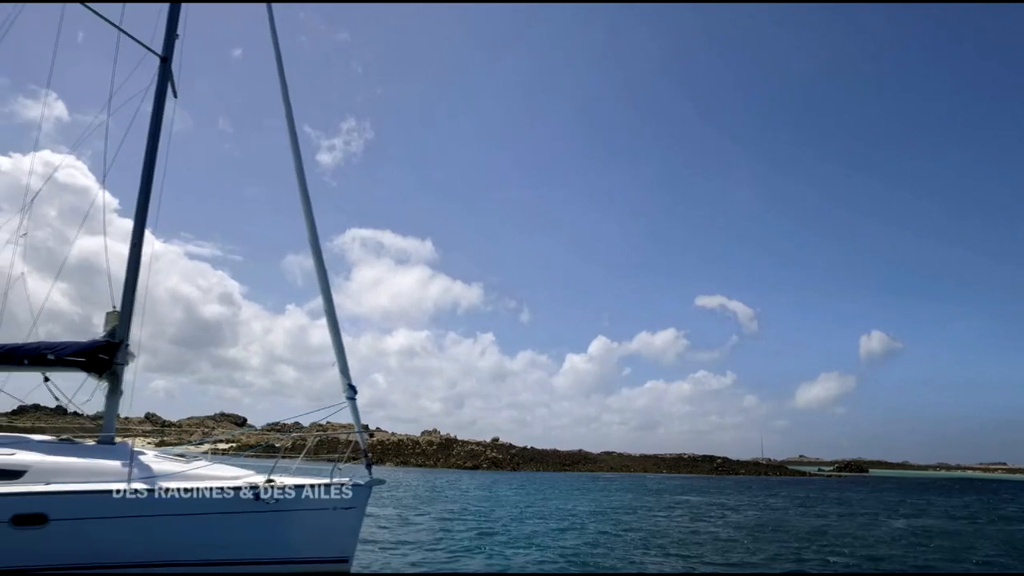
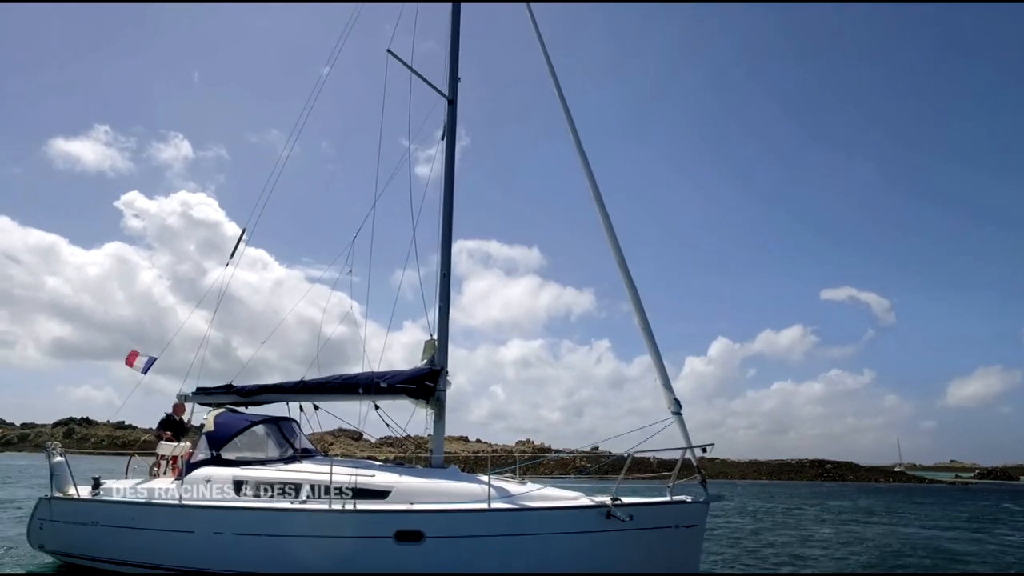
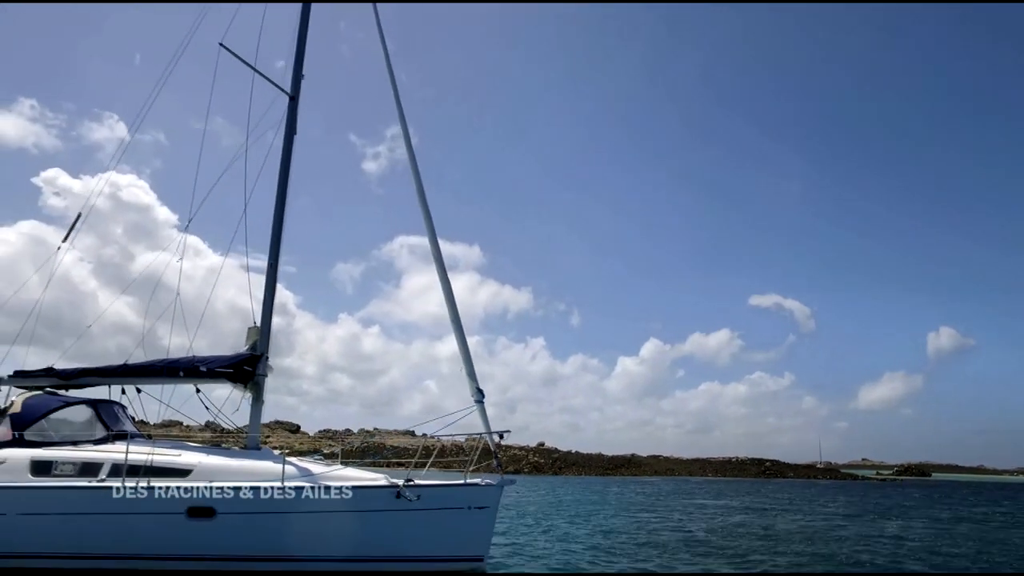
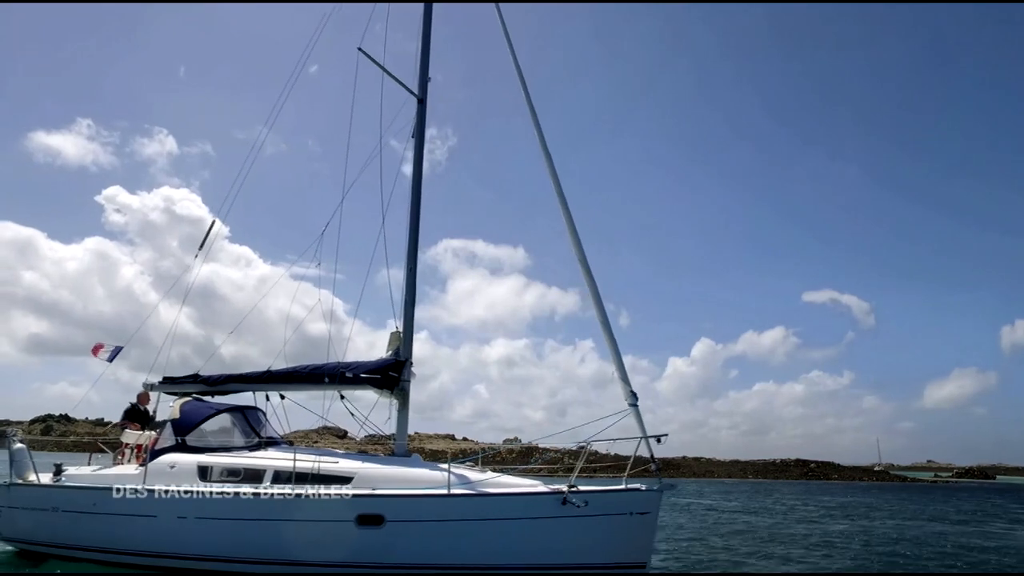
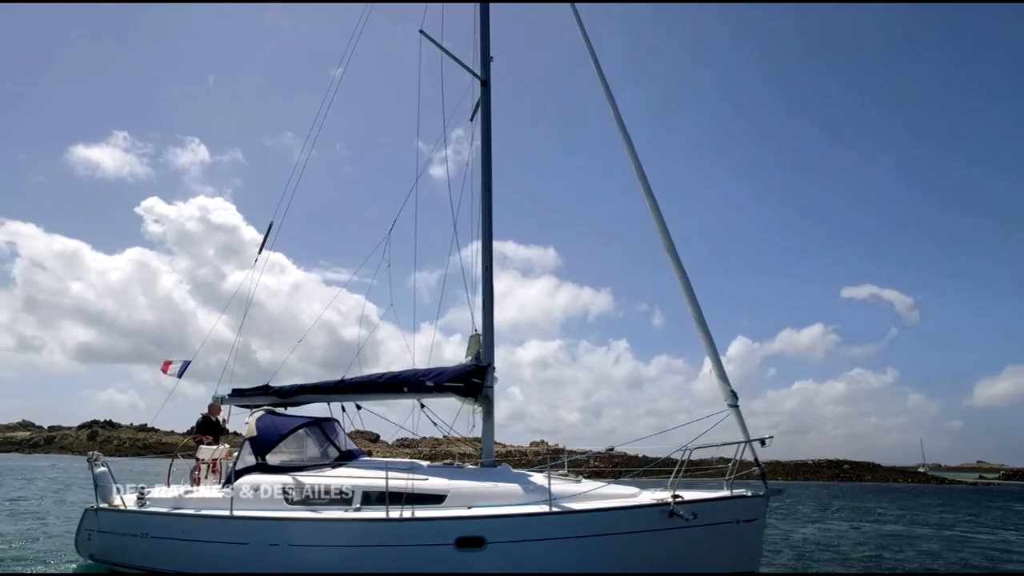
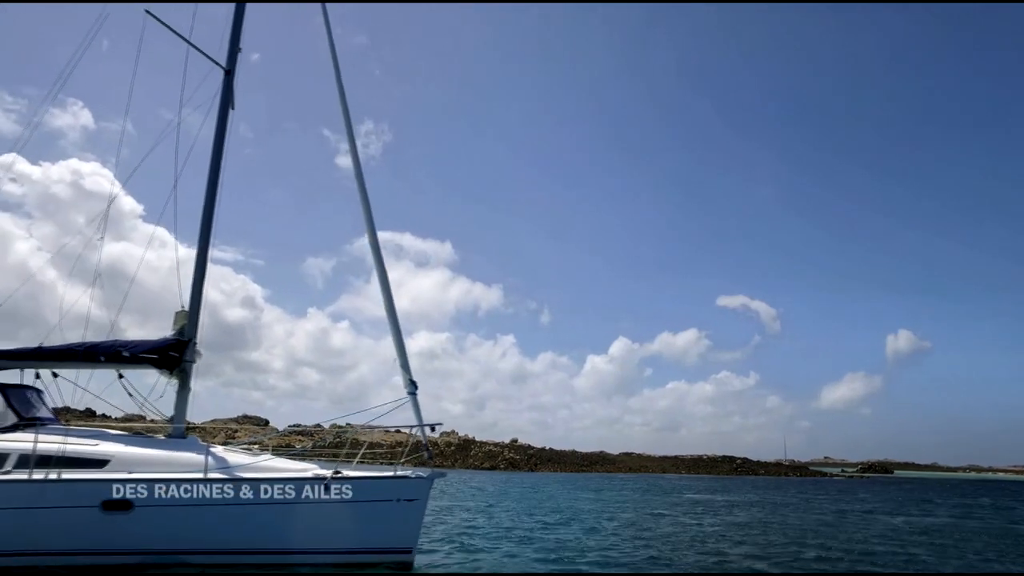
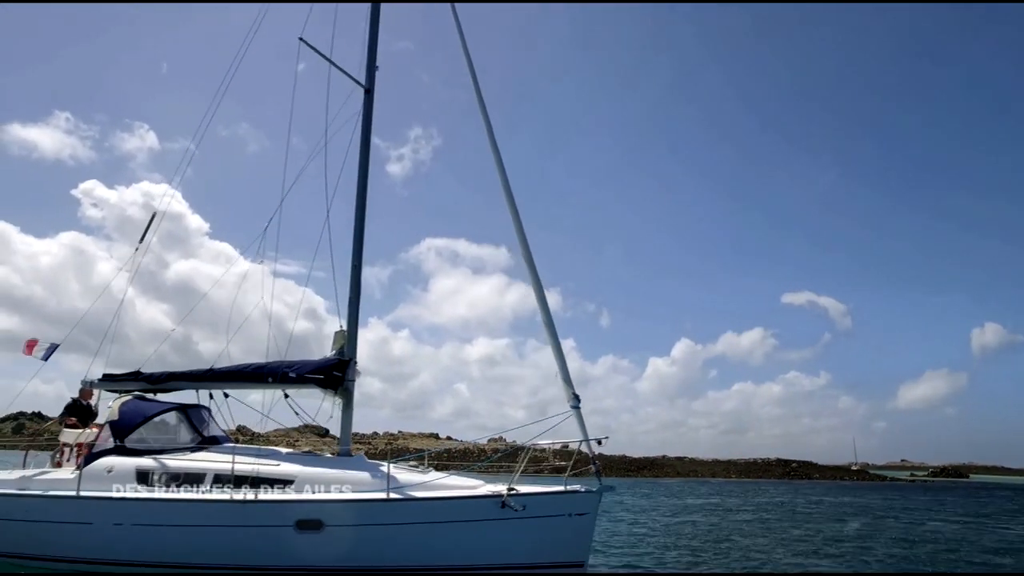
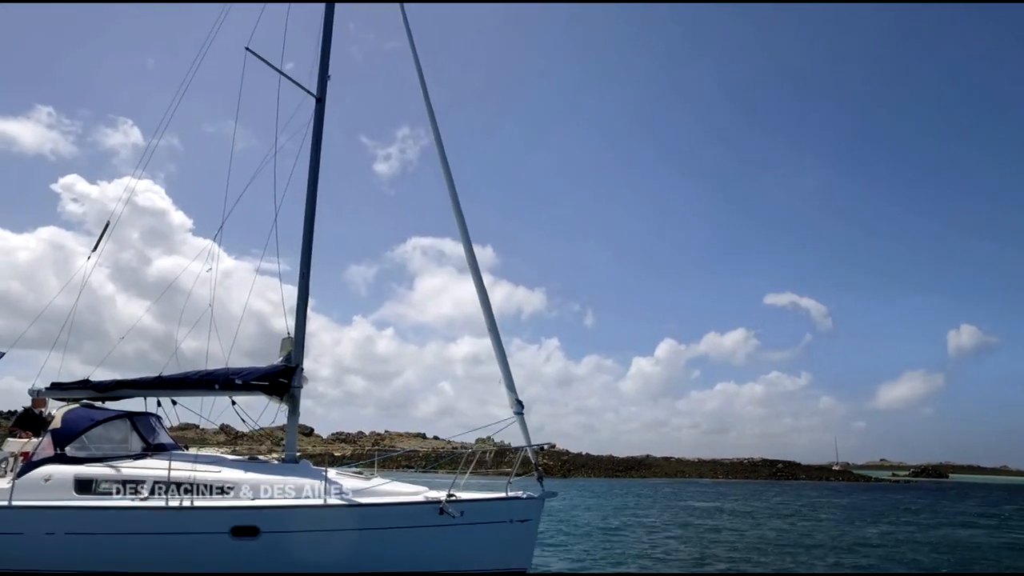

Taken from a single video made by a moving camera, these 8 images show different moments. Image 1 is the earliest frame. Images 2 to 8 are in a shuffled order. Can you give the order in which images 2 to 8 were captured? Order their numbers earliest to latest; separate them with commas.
6, 3, 8, 7, 4, 2, 5
